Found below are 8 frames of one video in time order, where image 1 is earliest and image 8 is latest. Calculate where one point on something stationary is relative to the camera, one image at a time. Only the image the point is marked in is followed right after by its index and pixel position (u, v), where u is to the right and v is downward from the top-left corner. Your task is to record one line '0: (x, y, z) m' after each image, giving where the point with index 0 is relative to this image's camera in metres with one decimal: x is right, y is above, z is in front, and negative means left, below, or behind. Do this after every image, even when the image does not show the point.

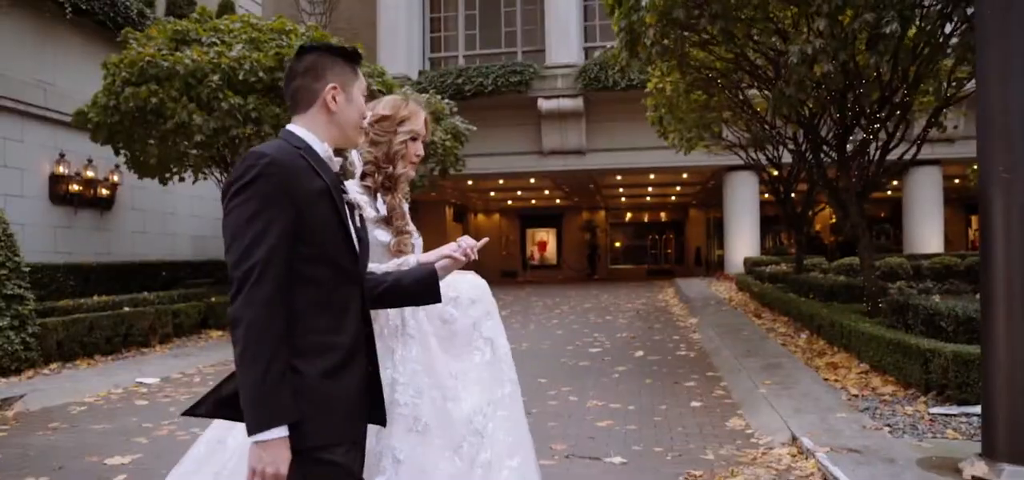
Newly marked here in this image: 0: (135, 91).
0: (-5.8, +2.3, +12.4) m
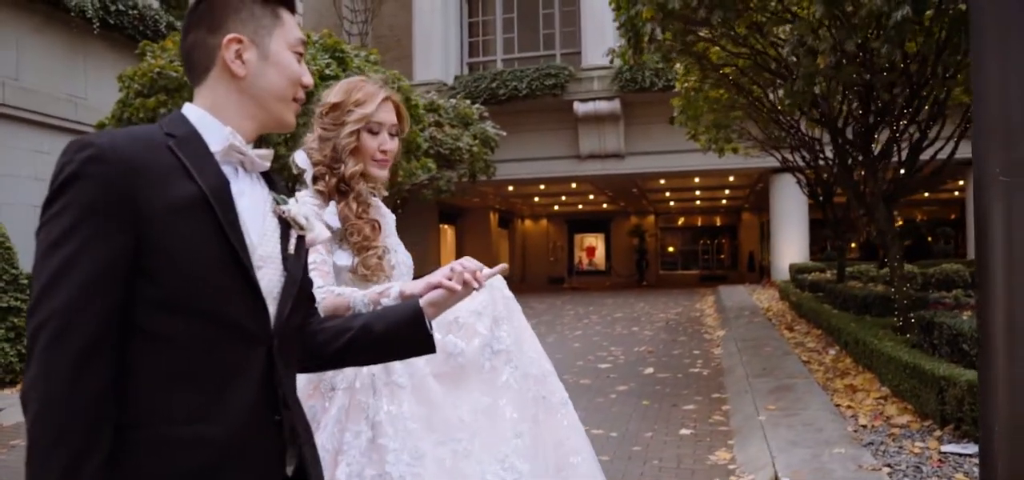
0: (-5.7, +2.1, +12.4) m
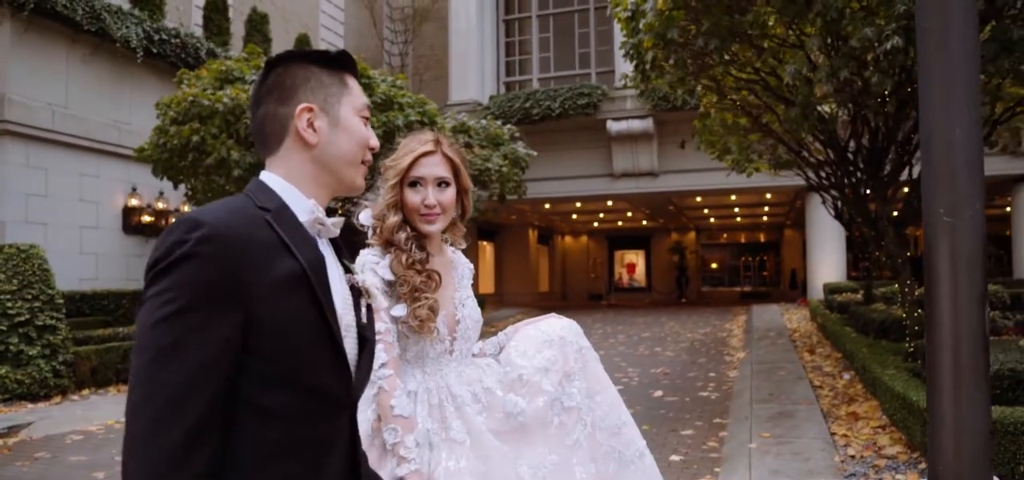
0: (-5.4, +1.8, +13.0) m
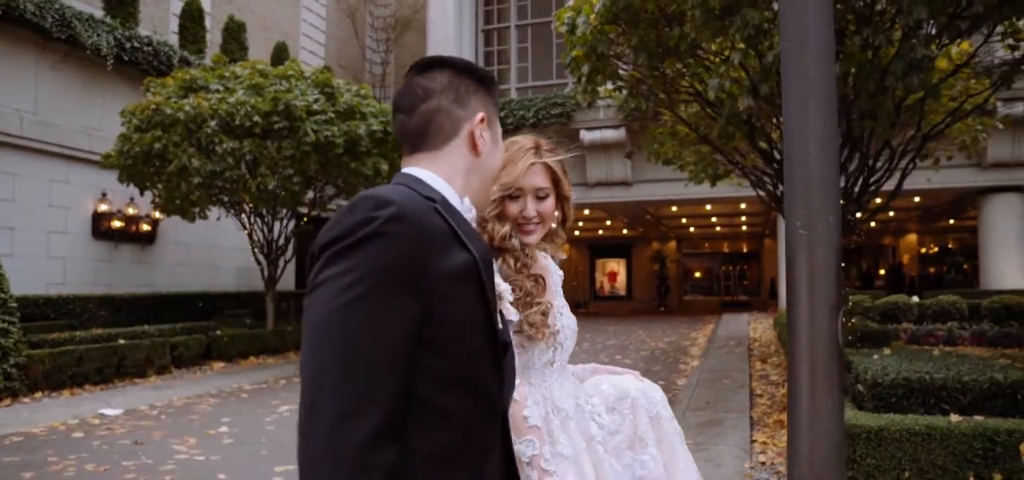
0: (-6.0, +1.7, +13.2) m
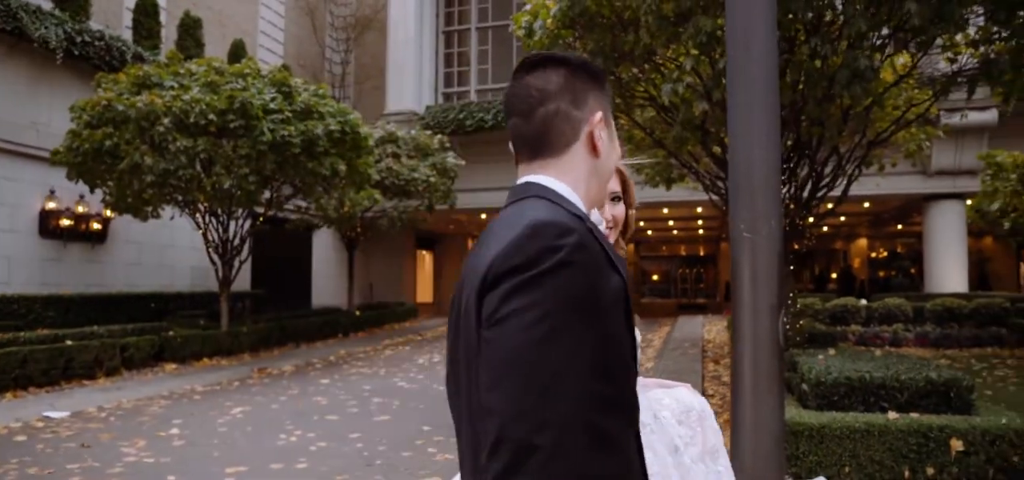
0: (-6.7, +1.7, +12.9) m
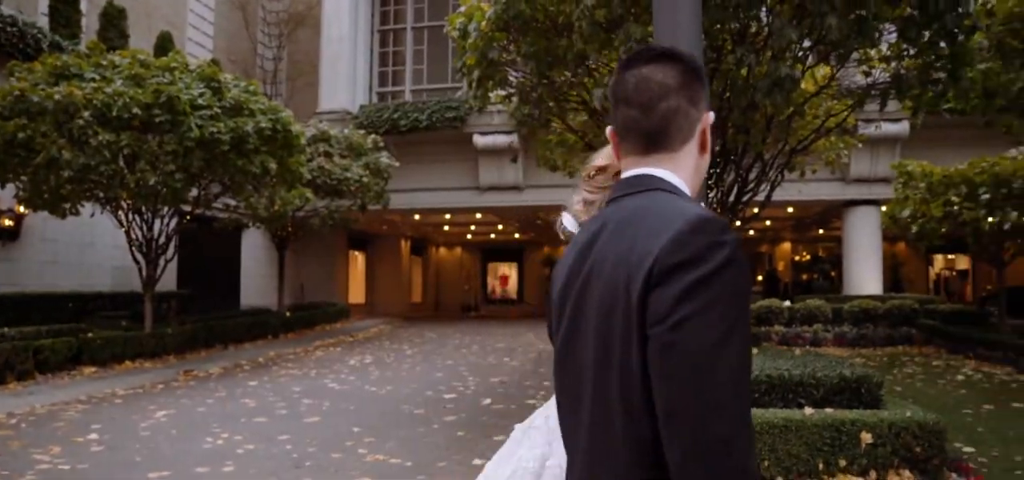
0: (-7.7, +1.8, +12.4) m
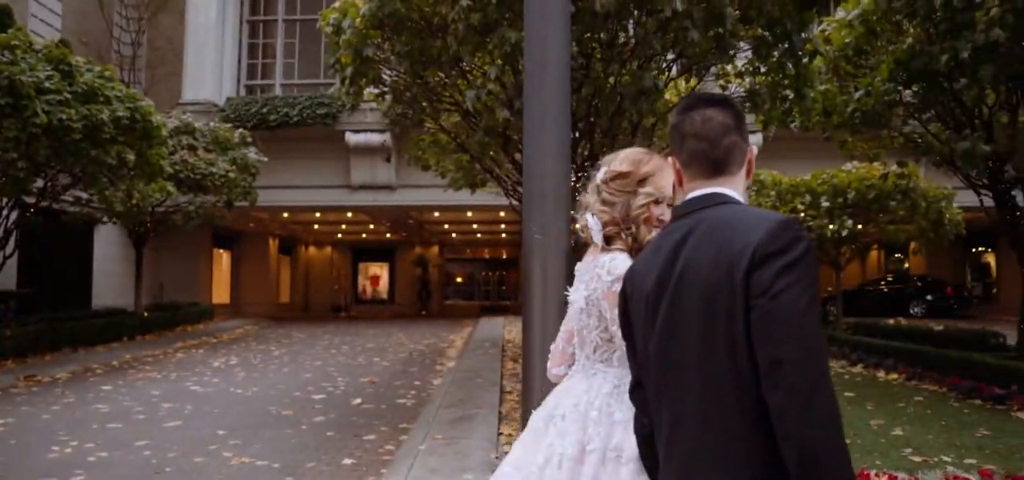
0: (-9.6, +1.9, +11.1) m
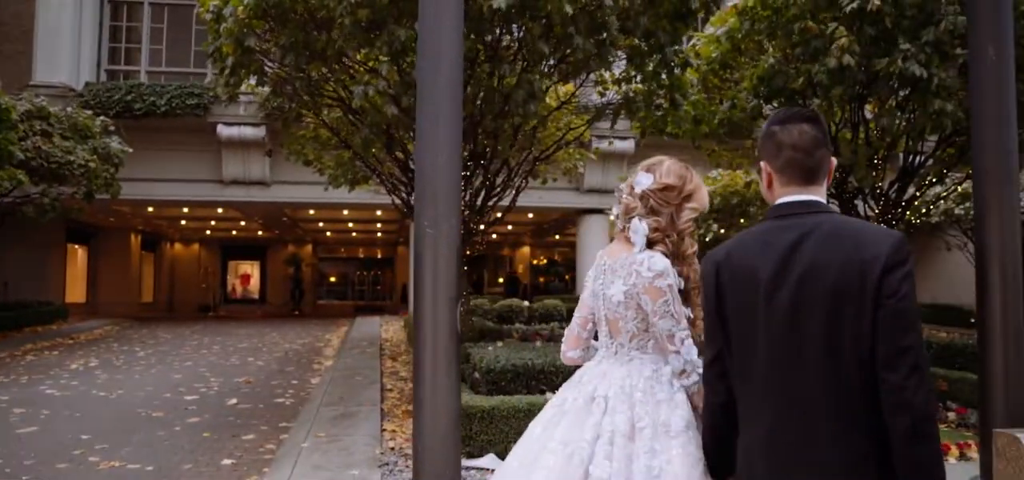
0: (-11.0, +2.0, +9.7) m
